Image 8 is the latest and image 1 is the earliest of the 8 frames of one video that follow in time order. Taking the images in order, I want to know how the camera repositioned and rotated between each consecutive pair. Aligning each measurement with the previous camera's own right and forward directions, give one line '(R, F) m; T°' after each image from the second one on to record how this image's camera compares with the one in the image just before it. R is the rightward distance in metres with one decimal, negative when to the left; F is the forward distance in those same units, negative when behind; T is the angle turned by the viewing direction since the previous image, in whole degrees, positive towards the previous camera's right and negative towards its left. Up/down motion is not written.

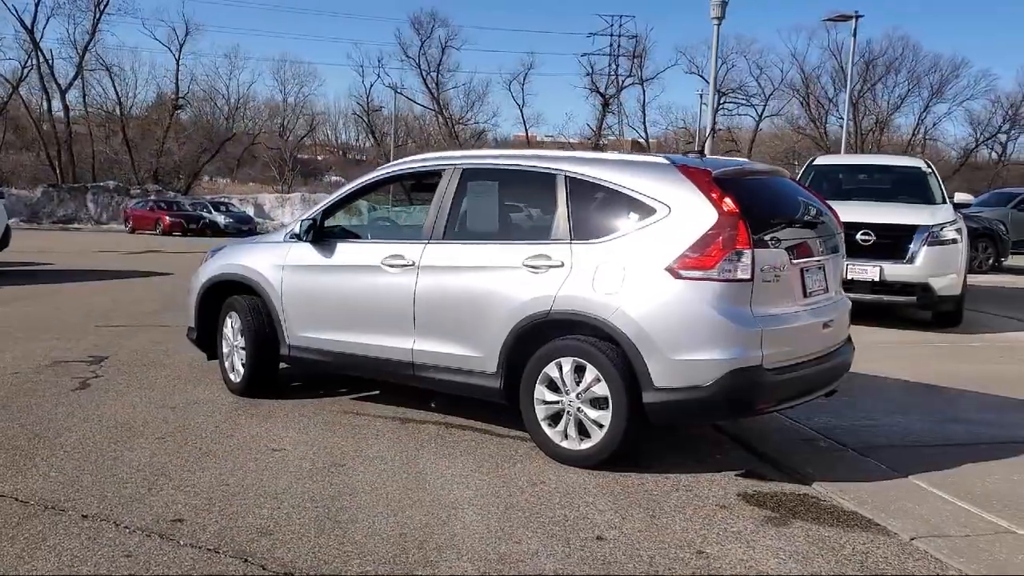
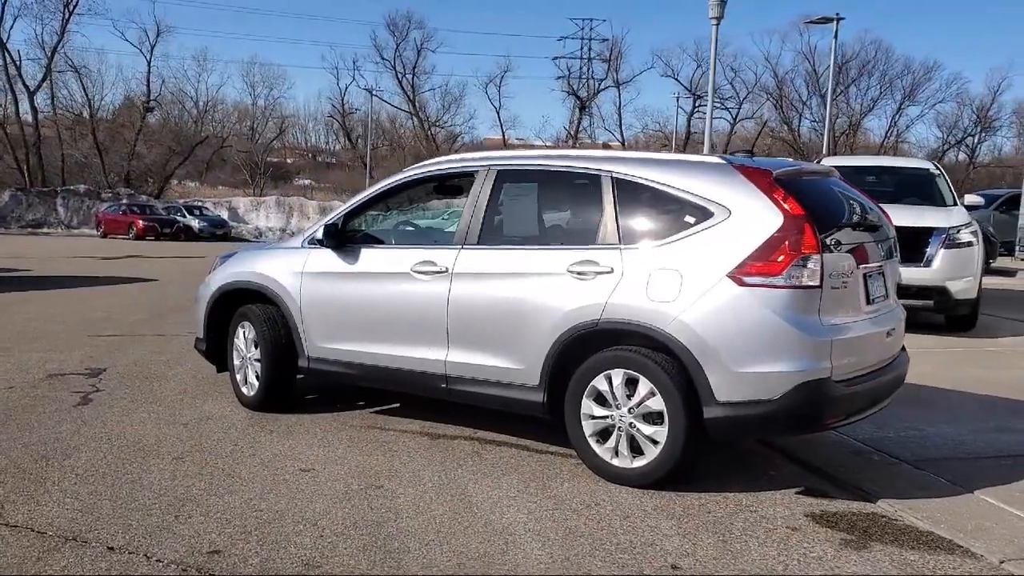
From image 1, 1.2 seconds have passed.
(-0.4, +0.3) m; +2°
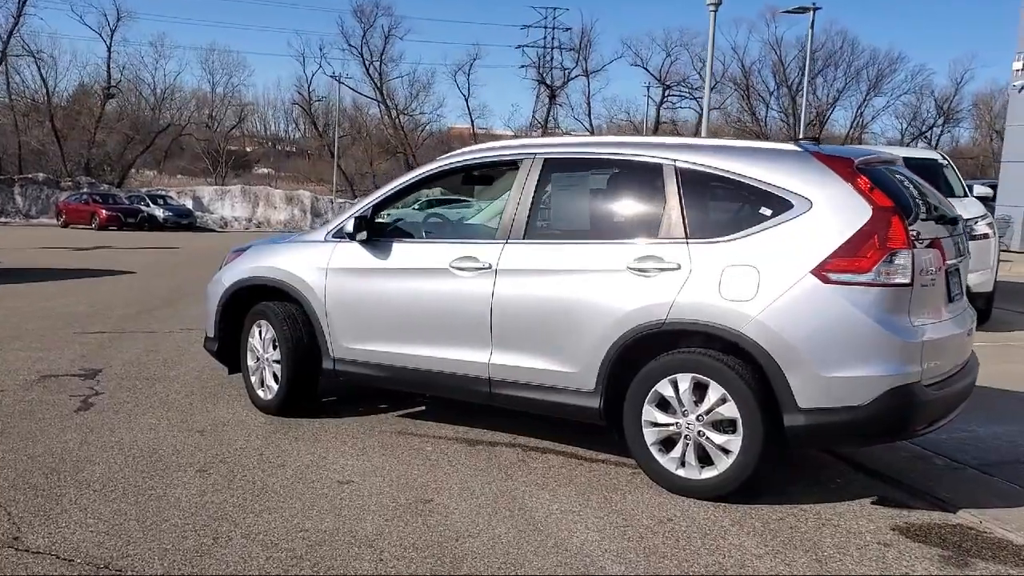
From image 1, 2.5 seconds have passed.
(-0.4, +0.4) m; +2°
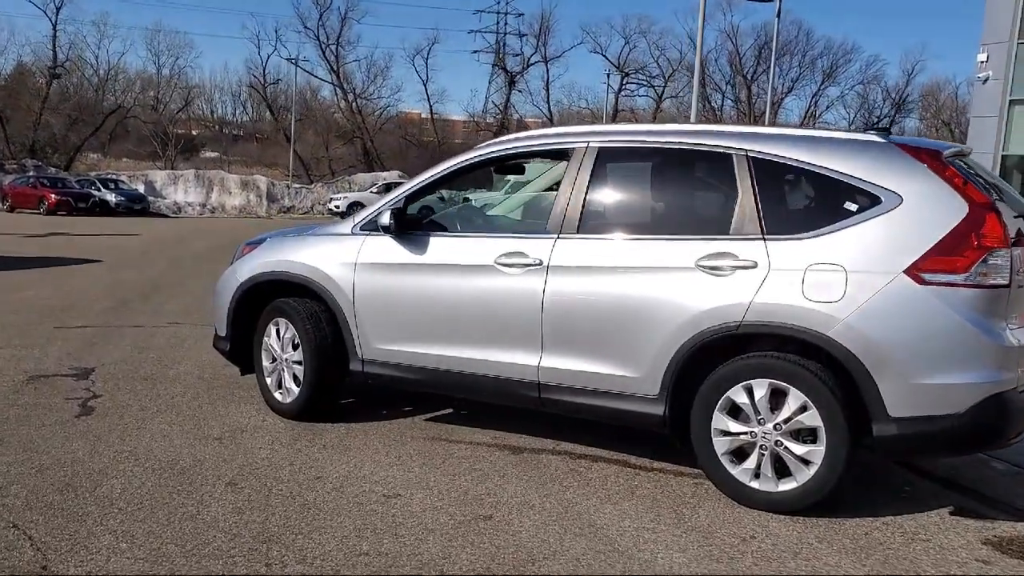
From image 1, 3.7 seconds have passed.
(-0.5, +0.3) m; +3°
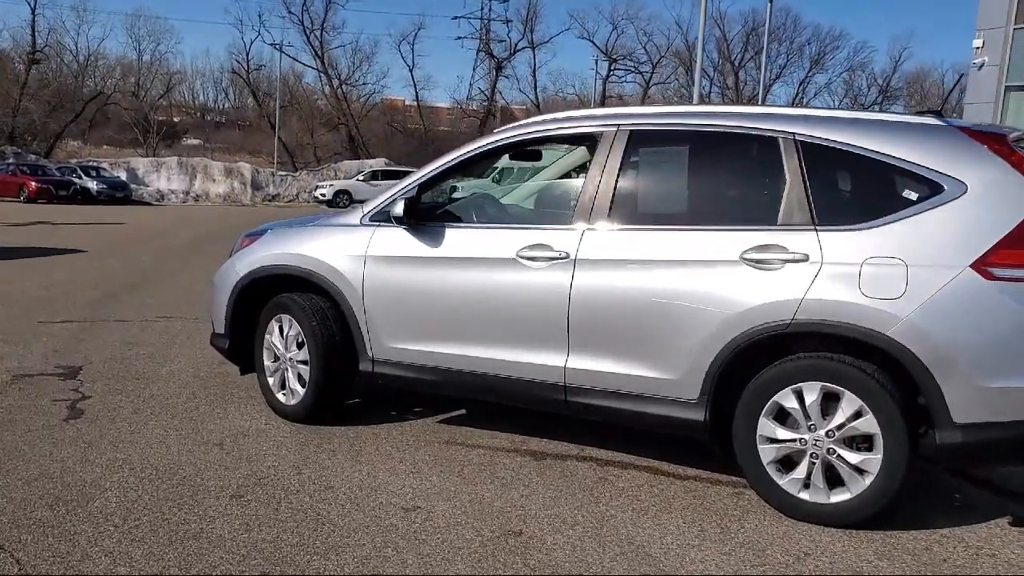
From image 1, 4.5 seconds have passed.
(-0.2, +0.3) m; +1°
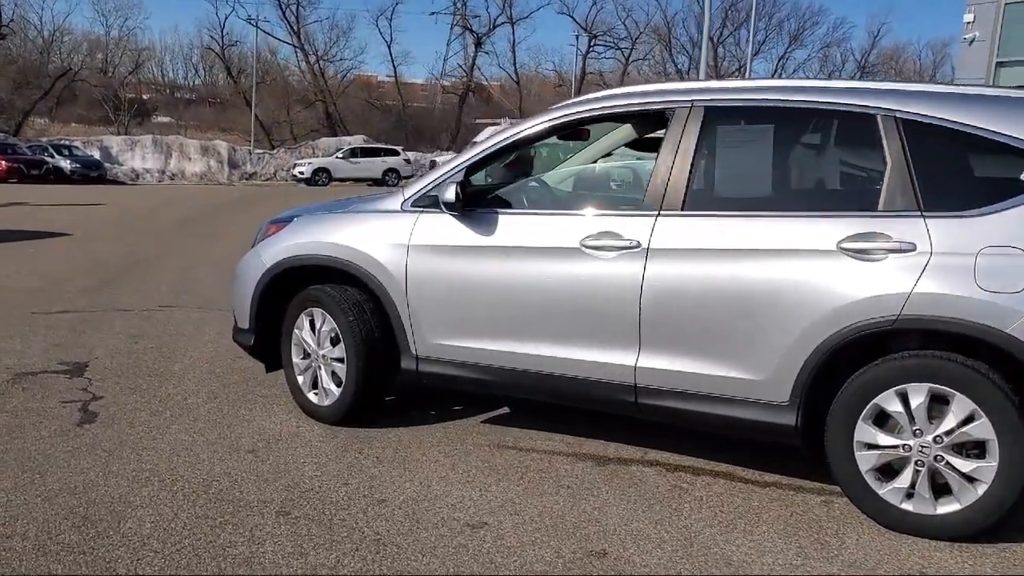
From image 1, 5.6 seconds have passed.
(-0.4, +0.4) m; +2°
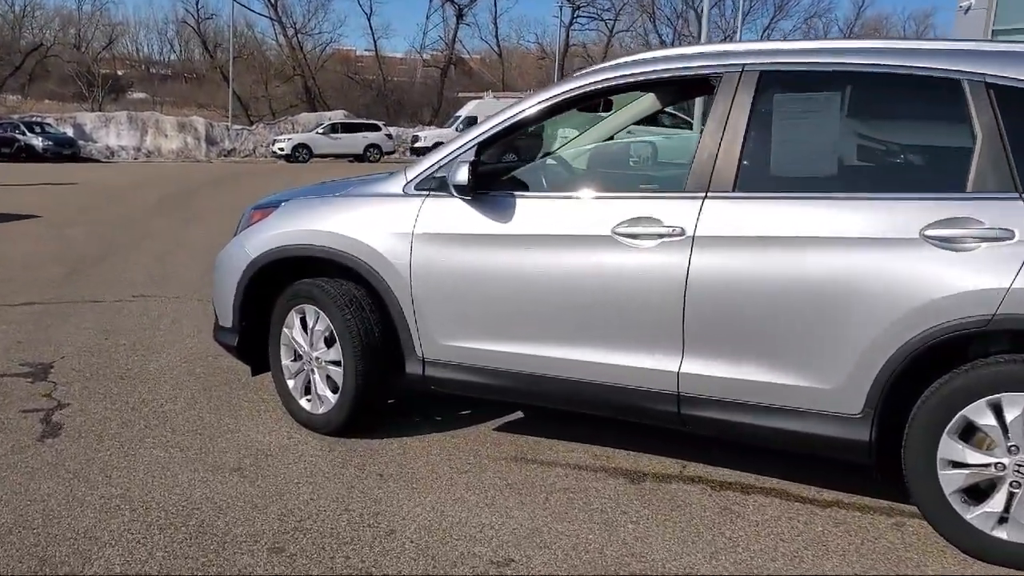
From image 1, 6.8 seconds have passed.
(-0.1, +0.5) m; +1°
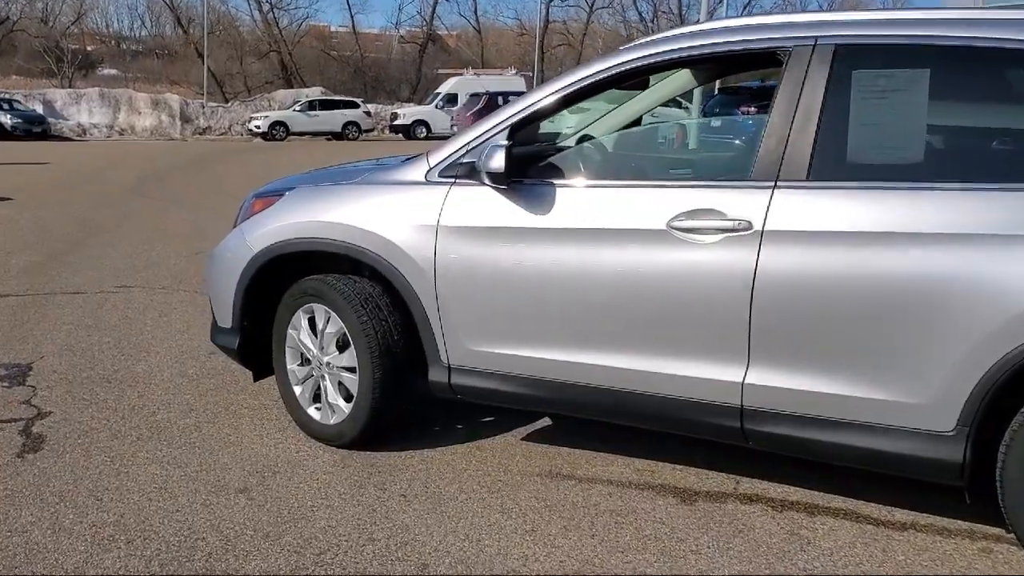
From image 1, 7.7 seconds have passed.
(-0.2, +0.4) m; +1°
